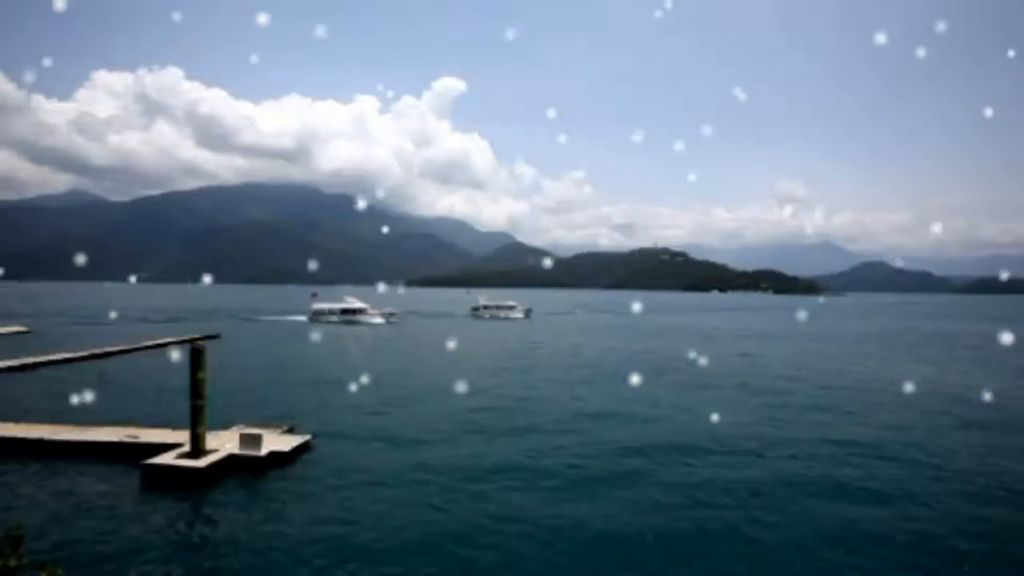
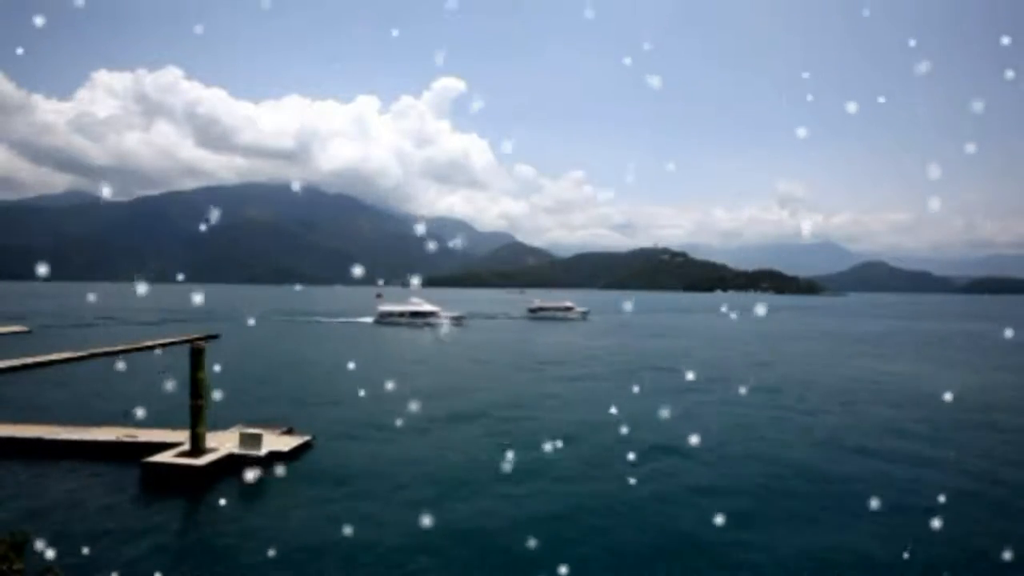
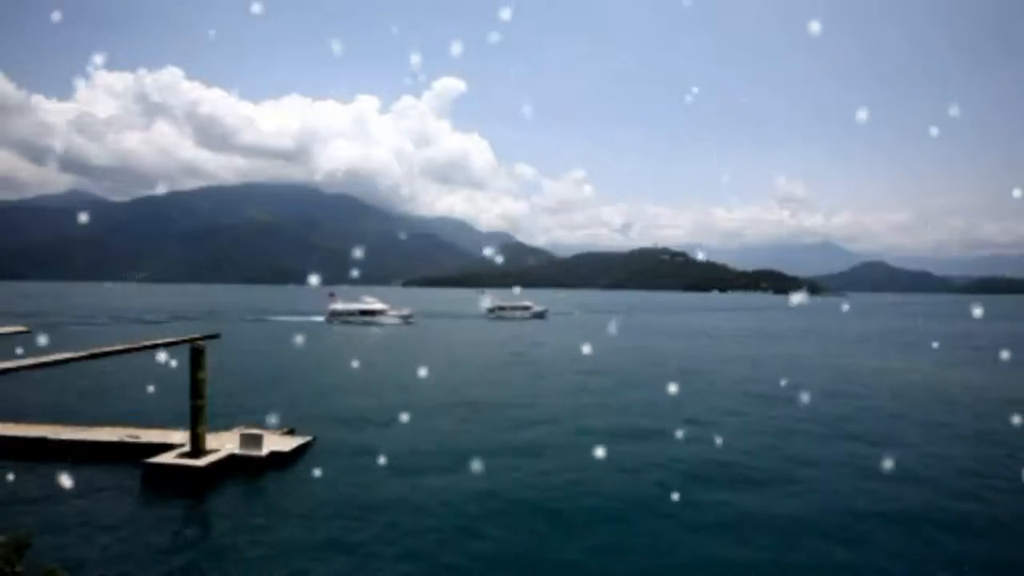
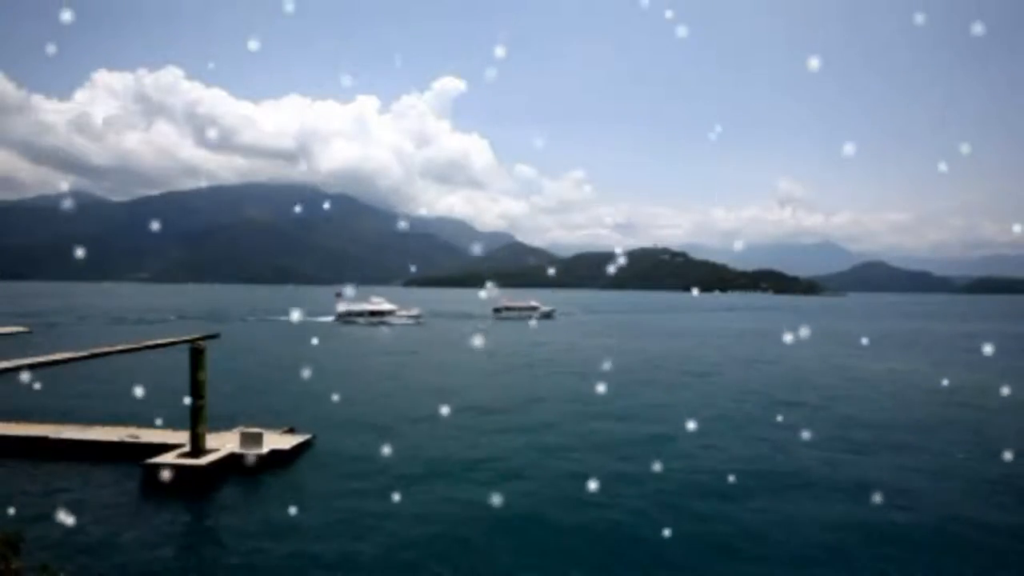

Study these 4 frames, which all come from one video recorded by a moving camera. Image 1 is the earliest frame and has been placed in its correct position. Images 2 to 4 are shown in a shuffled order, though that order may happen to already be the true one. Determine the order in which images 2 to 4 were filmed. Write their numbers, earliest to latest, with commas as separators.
3, 4, 2
